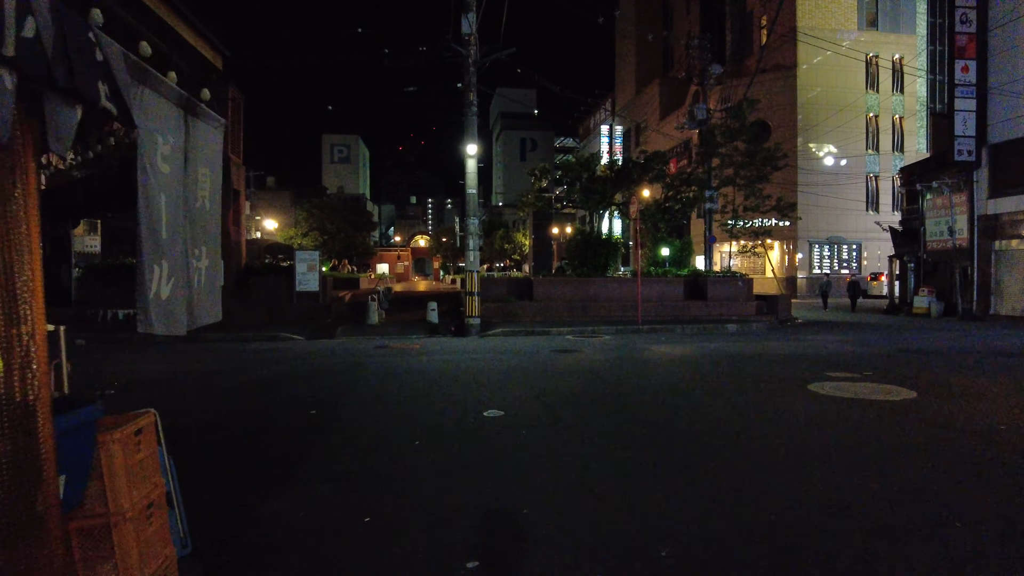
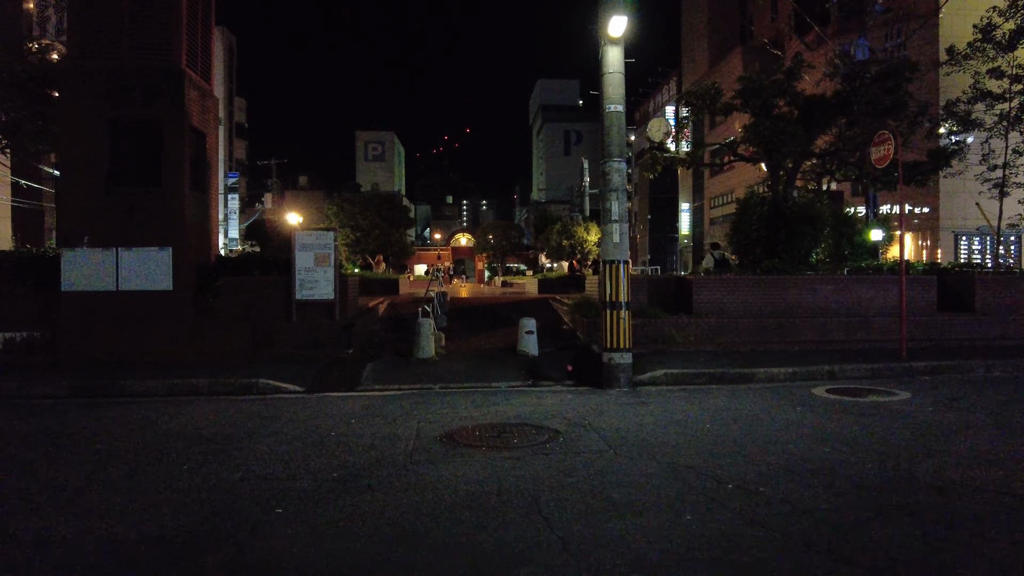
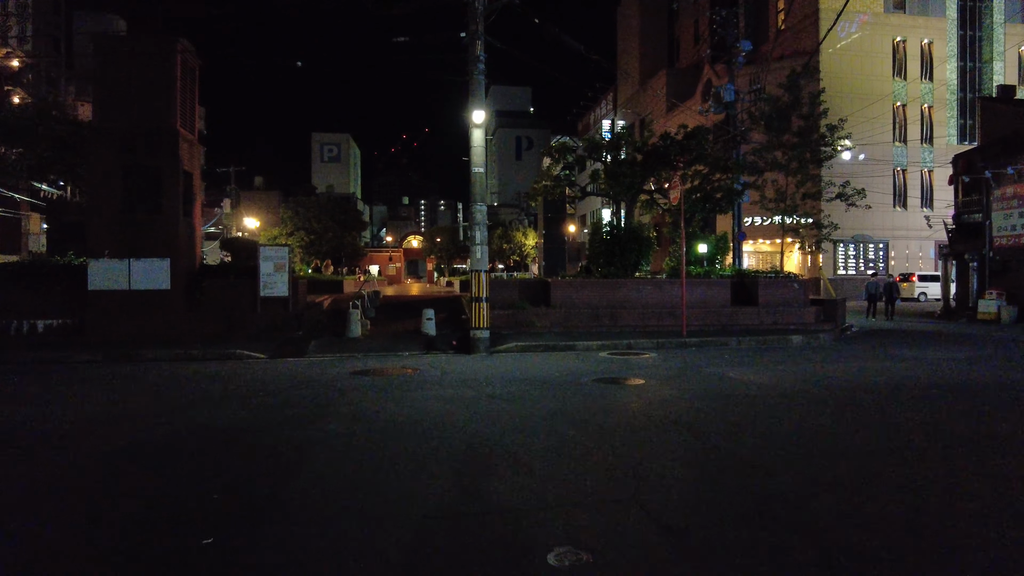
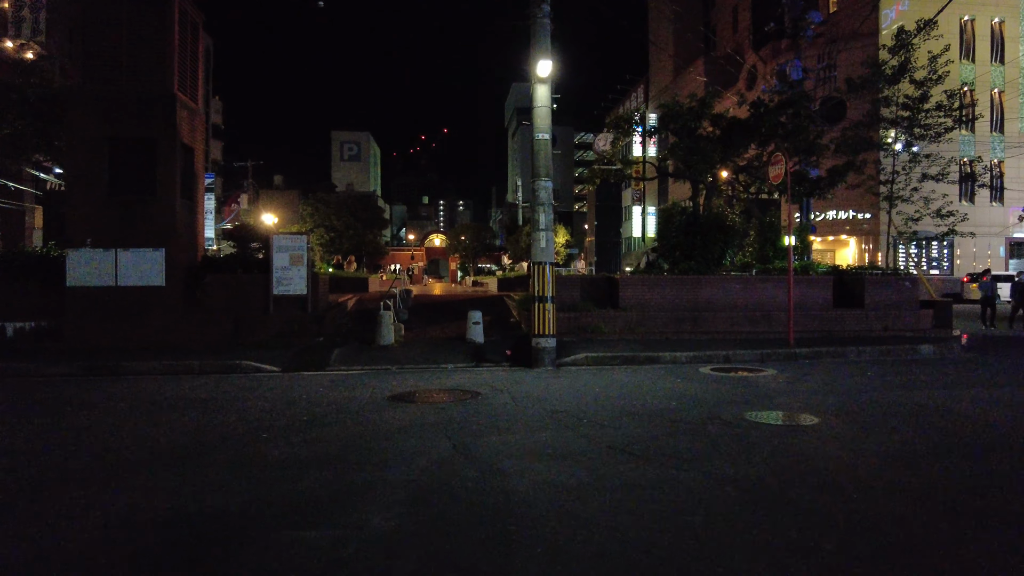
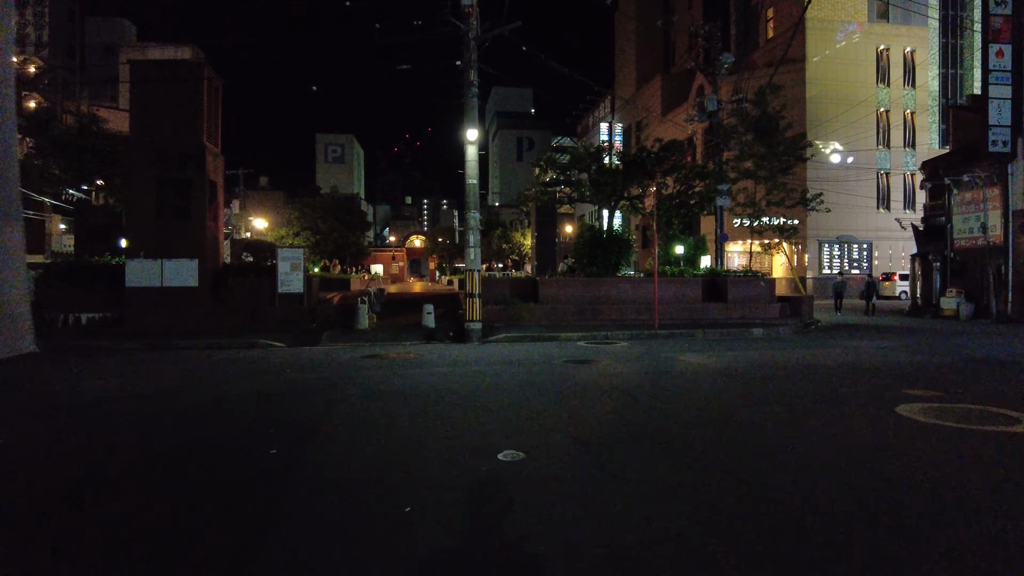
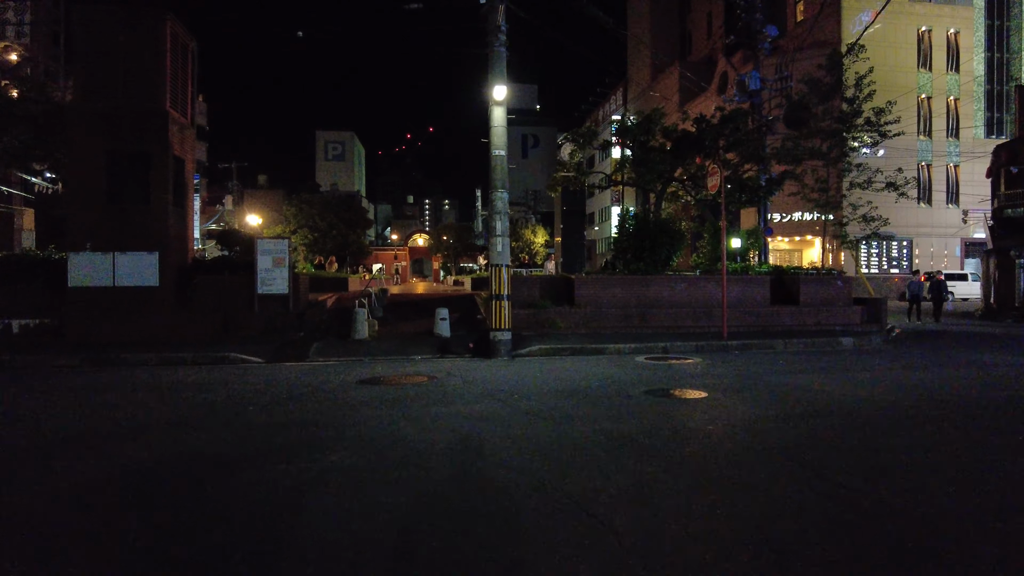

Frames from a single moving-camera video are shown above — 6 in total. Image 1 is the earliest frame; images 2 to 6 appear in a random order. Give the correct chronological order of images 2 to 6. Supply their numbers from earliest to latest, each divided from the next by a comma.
5, 3, 6, 4, 2
